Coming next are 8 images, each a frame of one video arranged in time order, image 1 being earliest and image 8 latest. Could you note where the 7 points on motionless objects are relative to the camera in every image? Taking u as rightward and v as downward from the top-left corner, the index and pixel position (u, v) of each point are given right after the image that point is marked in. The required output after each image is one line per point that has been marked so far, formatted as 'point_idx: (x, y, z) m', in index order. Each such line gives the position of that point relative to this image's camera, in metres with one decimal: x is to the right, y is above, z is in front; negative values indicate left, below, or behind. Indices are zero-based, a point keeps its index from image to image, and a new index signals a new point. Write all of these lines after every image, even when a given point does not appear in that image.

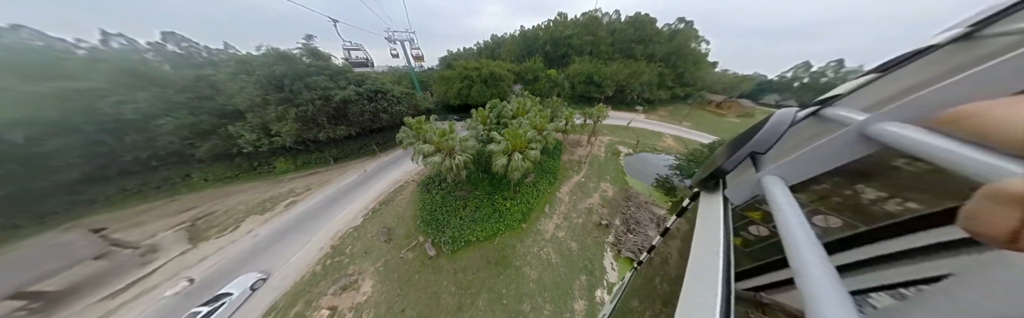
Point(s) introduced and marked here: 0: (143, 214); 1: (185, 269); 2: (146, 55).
0: (-27.4, -3.7, +10.7) m
1: (-18.2, -6.1, +7.9) m
2: (-30.4, +8.0, +12.1) m
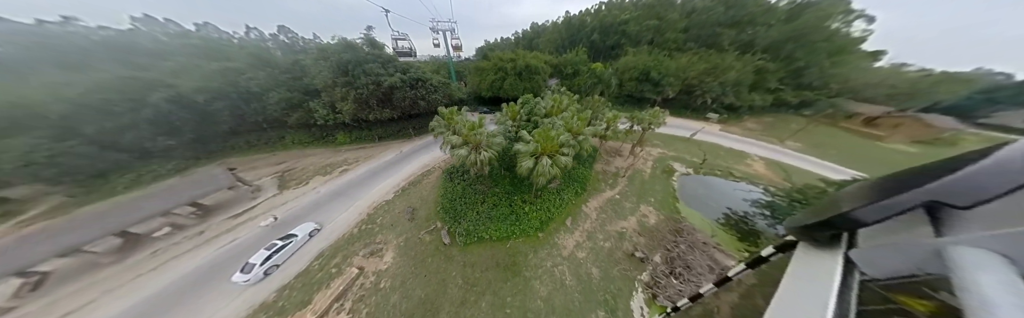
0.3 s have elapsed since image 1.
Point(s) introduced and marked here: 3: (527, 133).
0: (-25.6, -0.1, +14.6) m
1: (-17.4, -3.7, +10.4) m
2: (-26.8, +12.0, +15.9) m
3: (+1.0, +1.7, +9.2) m
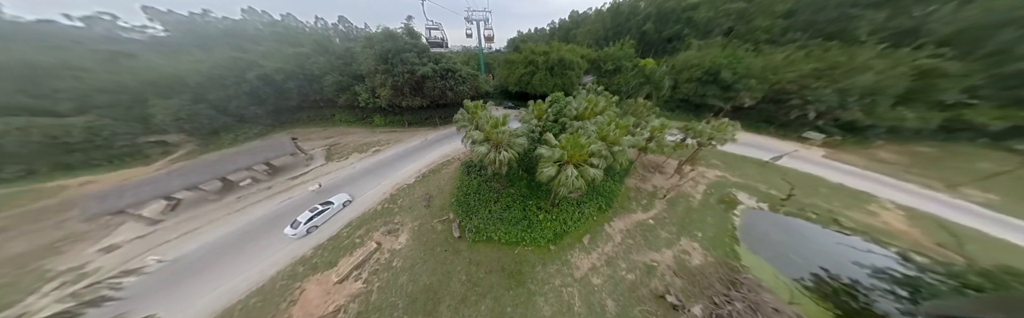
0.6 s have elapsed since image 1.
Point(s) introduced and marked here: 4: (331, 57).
0: (-23.3, +3.1, +17.1) m
1: (-16.2, -1.5, +12.1) m
2: (-22.9, +15.3, +18.2) m
3: (+2.4, +1.4, +8.5) m
4: (-22.0, +12.2, +17.1) m
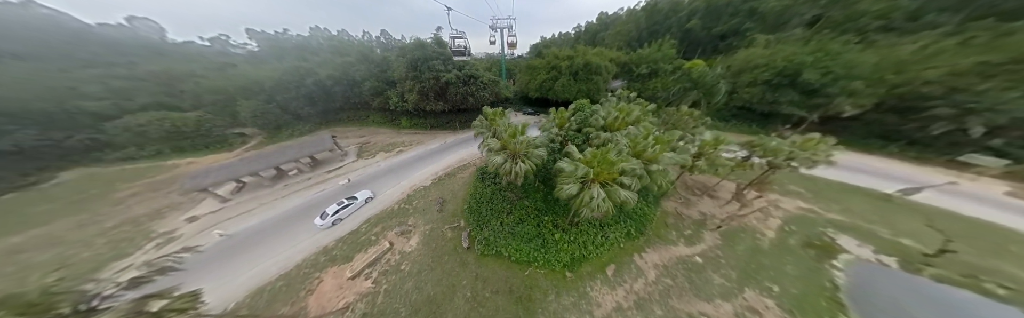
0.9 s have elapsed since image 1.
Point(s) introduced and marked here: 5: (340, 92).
0: (-21.2, +3.7, +19.1) m
1: (-15.0, -1.2, +13.2) m
2: (-19.8, +15.7, +20.5) m
3: (+3.3, +0.7, +7.7) m
4: (-19.2, +12.6, +19.3) m
5: (-23.6, +9.5, +19.5) m
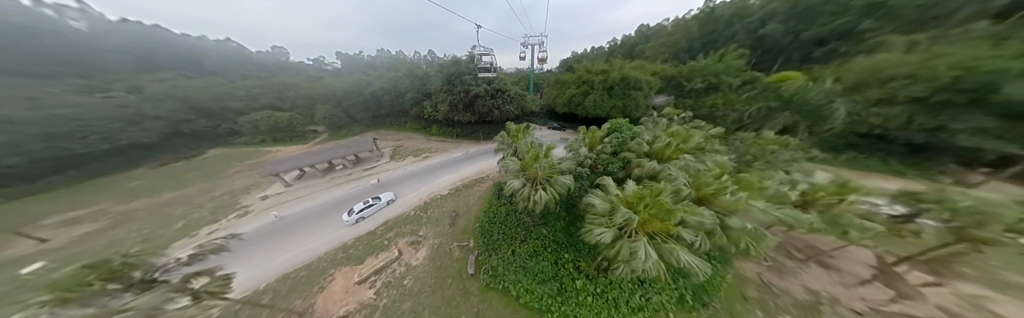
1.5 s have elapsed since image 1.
0: (-18.0, +3.6, +21.5) m
1: (-13.2, -1.4, +14.5) m
2: (-15.2, +15.3, +23.5) m
3: (+4.3, -0.6, +6.5) m
4: (-15.2, +12.3, +22.0) m
5: (-19.7, +9.6, +22.6) m
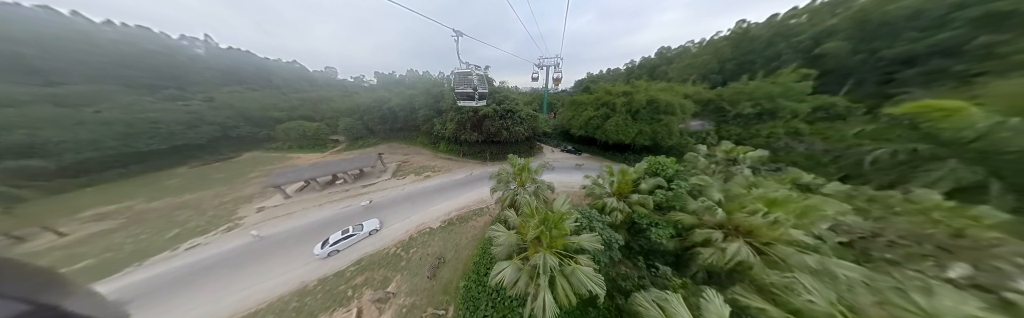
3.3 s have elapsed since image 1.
0: (-16.6, +1.4, +21.4) m
1: (-12.7, -3.1, +13.5) m
2: (-12.9, +12.7, +24.3) m
3: (+4.1, -2.5, +4.2) m
4: (-13.1, +9.8, +22.5) m
5: (-17.8, +7.4, +23.2) m
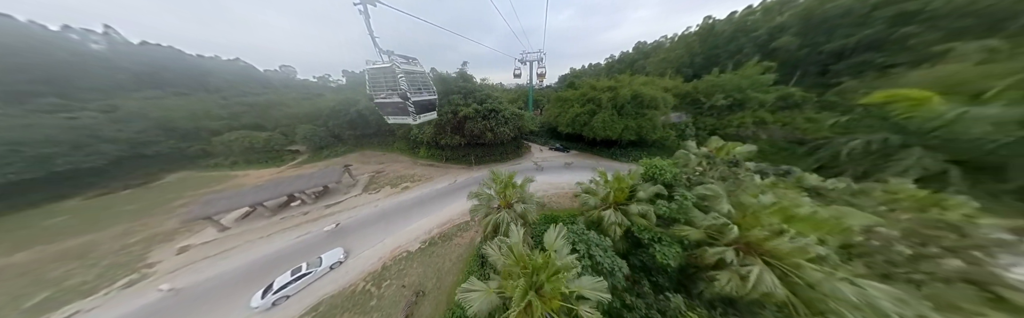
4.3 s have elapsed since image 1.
0: (-18.4, +0.1, +19.1) m
1: (-13.6, -4.2, +11.7) m
2: (-15.6, +11.7, +22.0) m
3: (+3.8, -2.8, +3.6) m
4: (-15.6, +8.7, +20.3) m
5: (-20.1, +6.0, +20.7) m
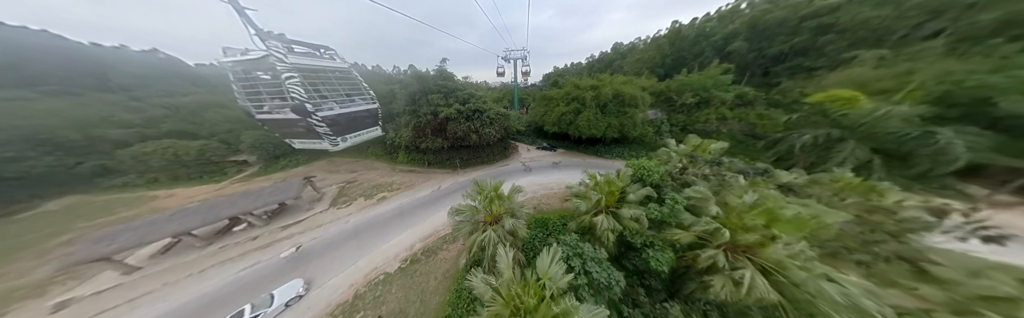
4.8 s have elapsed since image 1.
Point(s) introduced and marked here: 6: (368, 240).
0: (-19.9, -0.9, +17.0) m
1: (-14.4, -5.1, +10.0) m
2: (-18.0, +10.8, +20.0) m
3: (+3.6, -2.9, +3.5) m
4: (-17.6, +7.9, +18.3) m
5: (-22.1, +5.0, +18.4) m
6: (-9.6, -5.2, +9.3) m
